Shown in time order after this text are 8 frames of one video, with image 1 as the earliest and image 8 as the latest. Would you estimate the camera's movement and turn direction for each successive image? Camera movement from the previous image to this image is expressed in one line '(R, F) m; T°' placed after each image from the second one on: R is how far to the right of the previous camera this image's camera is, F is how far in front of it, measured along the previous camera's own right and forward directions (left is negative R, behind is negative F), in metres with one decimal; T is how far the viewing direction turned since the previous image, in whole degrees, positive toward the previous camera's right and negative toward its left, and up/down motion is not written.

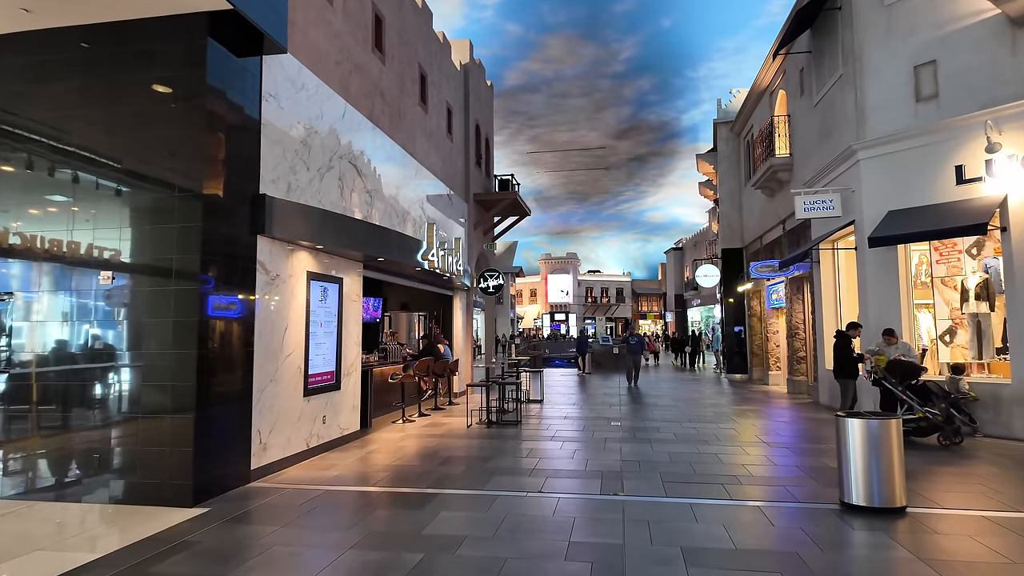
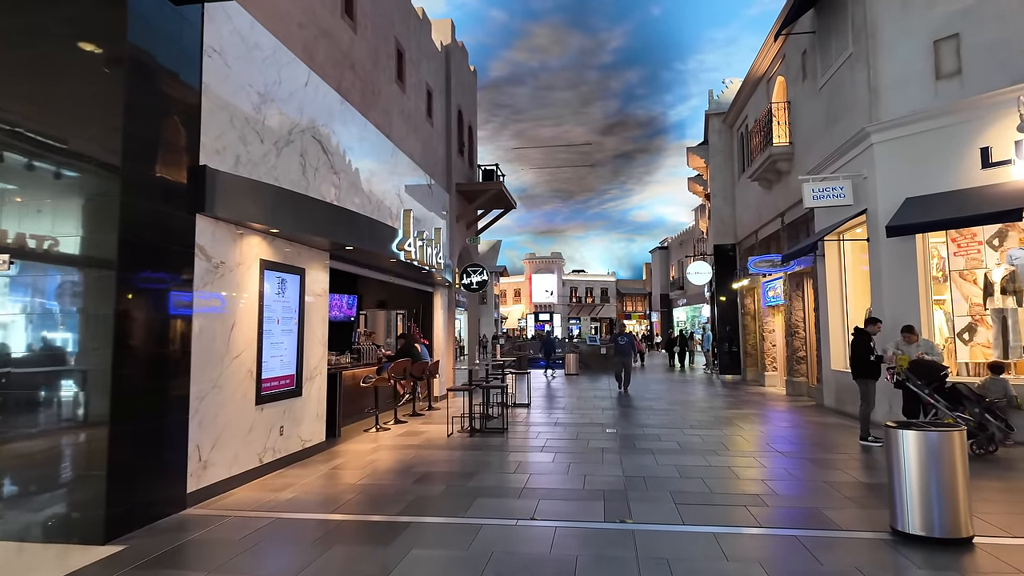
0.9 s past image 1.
(0.0, +0.9) m; +2°
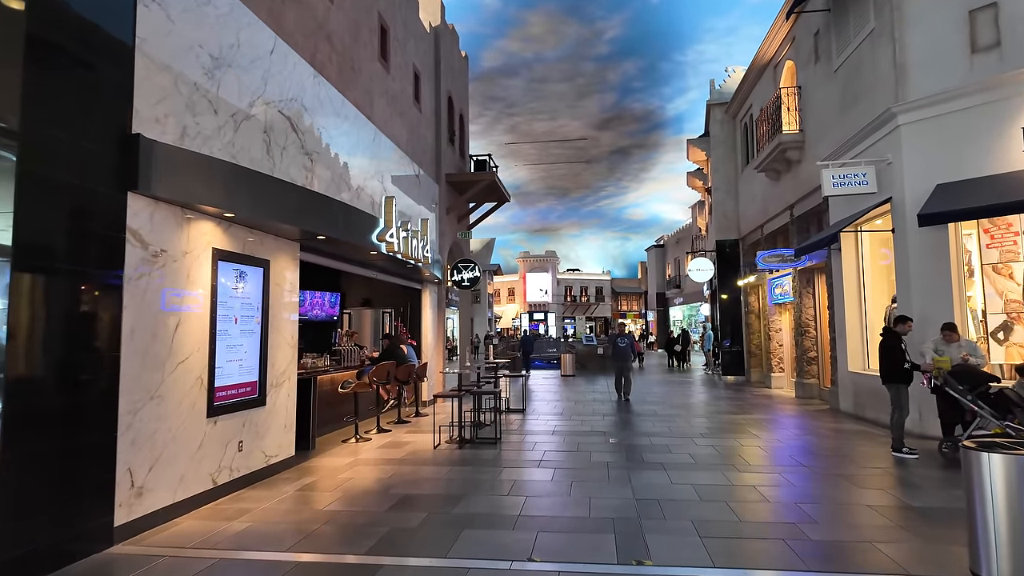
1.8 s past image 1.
(0.0, +0.8) m; +1°
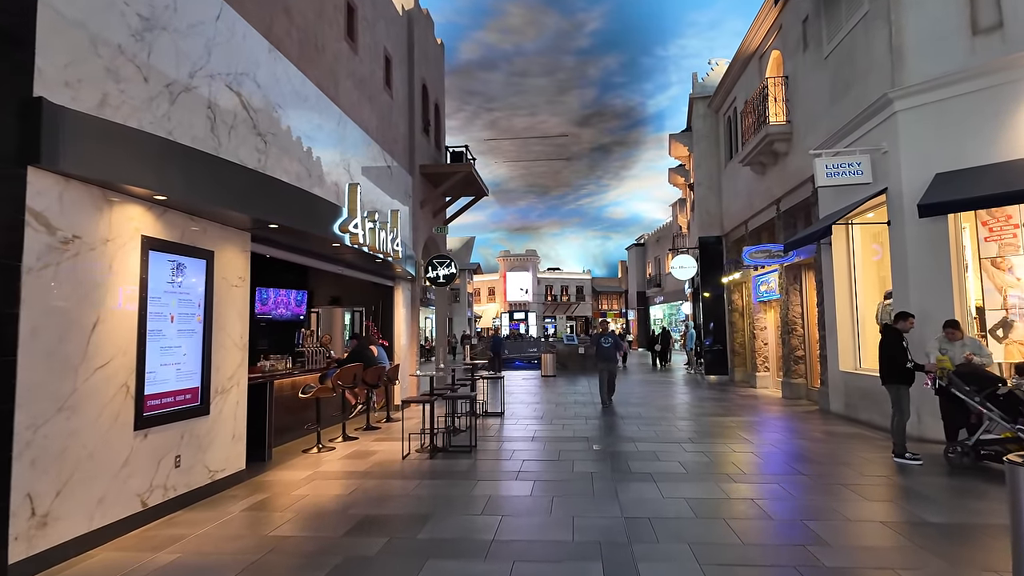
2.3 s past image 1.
(+0.1, +0.6) m; +2°
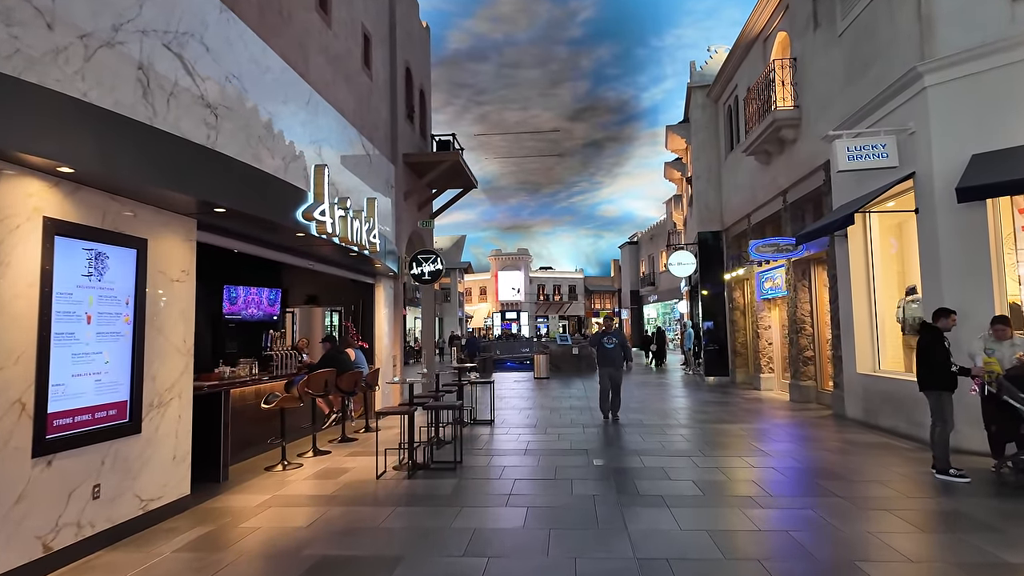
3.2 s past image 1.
(0.0, +0.8) m; +1°
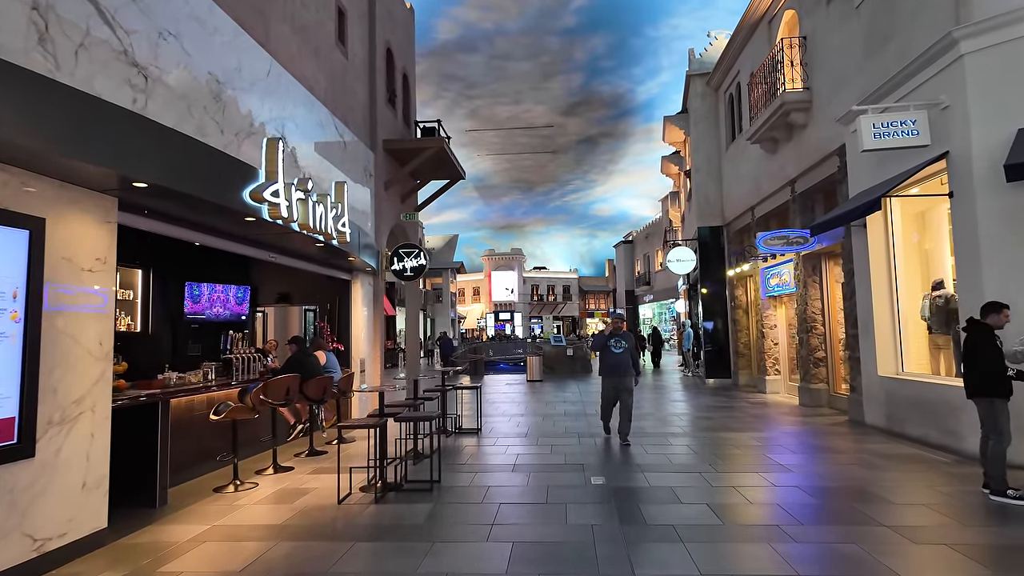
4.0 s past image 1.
(+0.1, +0.8) m; +1°
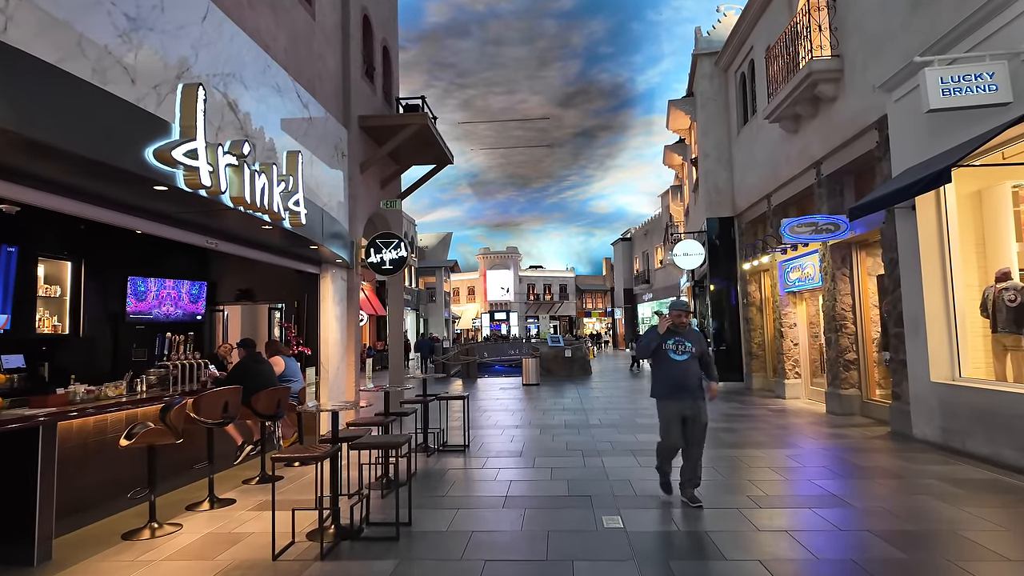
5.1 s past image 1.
(+0.1, +1.2) m; 0°
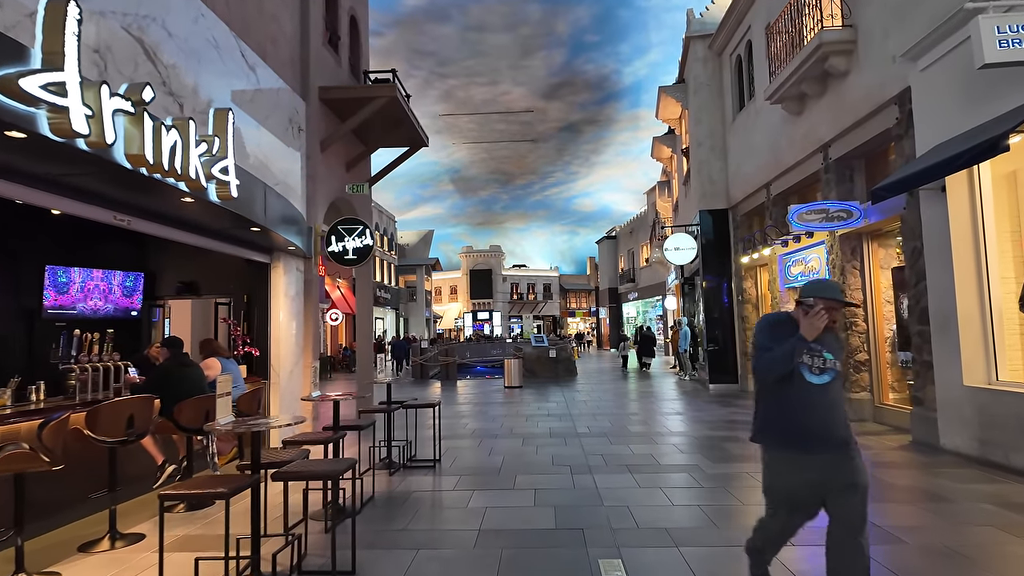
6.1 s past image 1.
(+0.1, +1.0) m; +2°
